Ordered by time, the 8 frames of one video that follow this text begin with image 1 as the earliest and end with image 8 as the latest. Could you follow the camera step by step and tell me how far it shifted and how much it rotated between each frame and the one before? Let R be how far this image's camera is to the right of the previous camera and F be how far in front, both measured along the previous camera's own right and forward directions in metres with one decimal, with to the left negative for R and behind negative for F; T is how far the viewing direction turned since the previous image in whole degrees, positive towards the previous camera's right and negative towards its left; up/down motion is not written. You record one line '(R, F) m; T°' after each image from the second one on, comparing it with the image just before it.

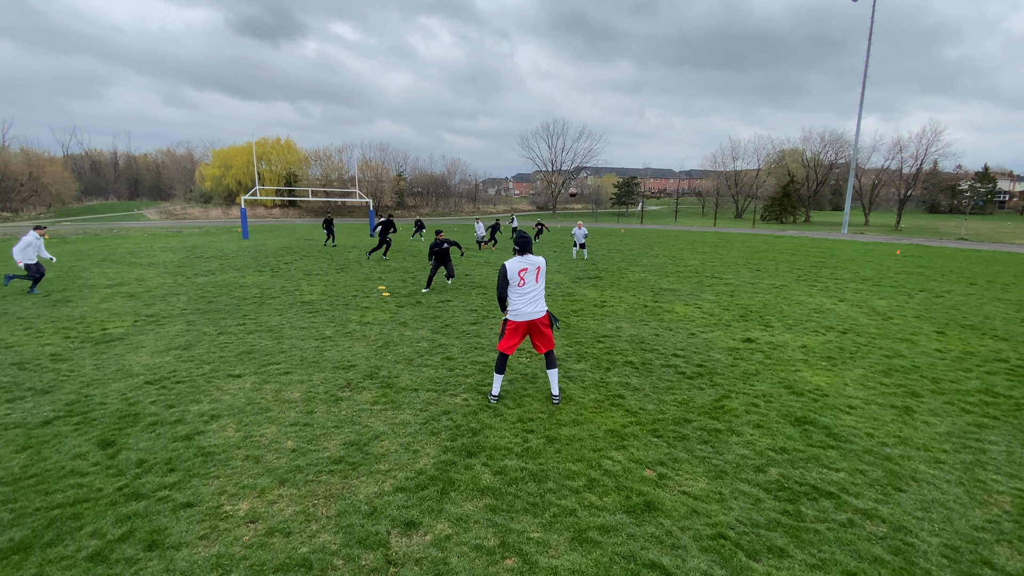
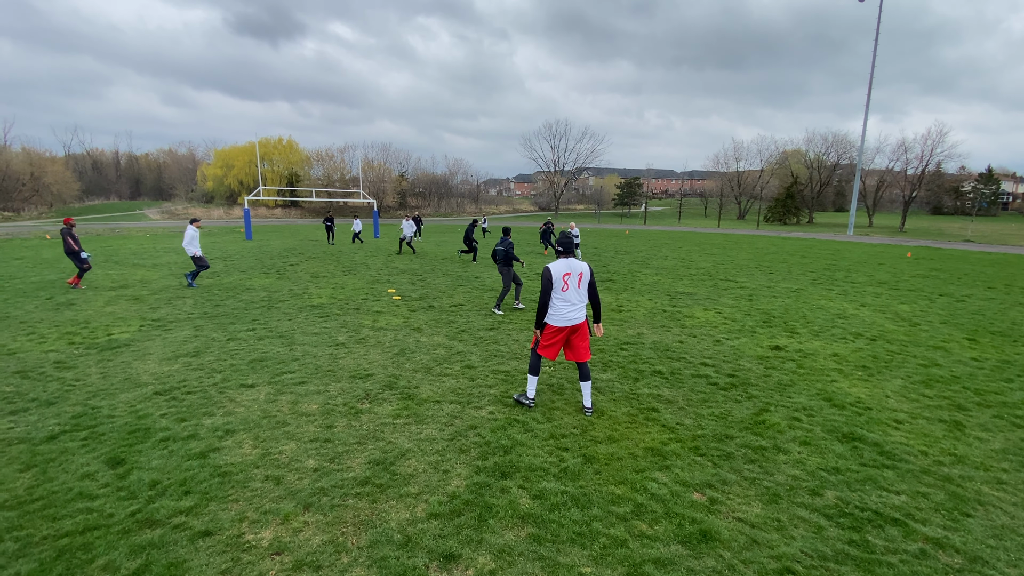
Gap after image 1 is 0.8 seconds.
(-0.3, +0.3) m; 0°
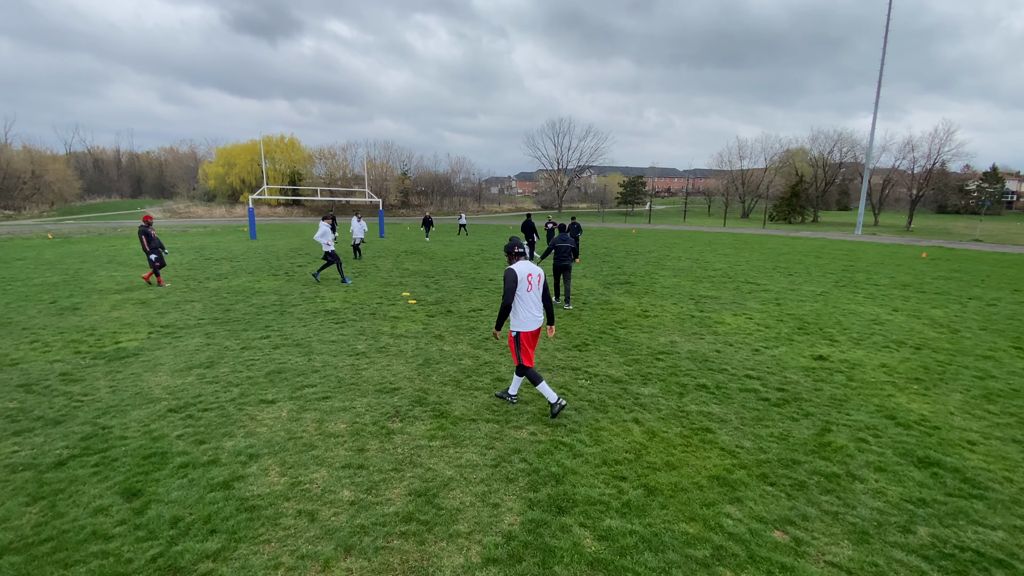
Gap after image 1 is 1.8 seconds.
(-0.4, +0.4) m; 0°
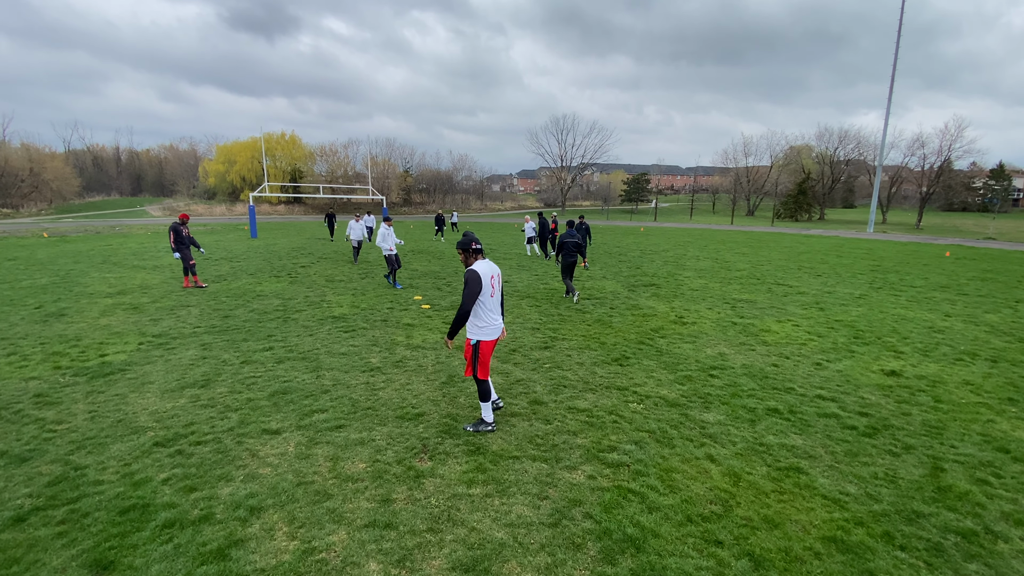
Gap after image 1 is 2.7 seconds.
(-0.4, +0.8) m; 0°
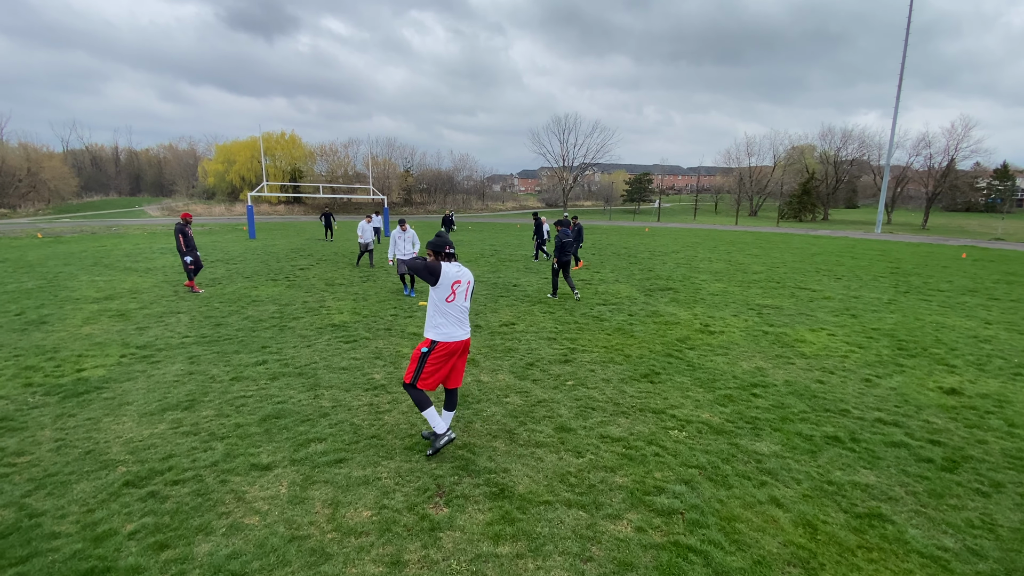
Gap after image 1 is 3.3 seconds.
(-0.2, +0.6) m; 0°
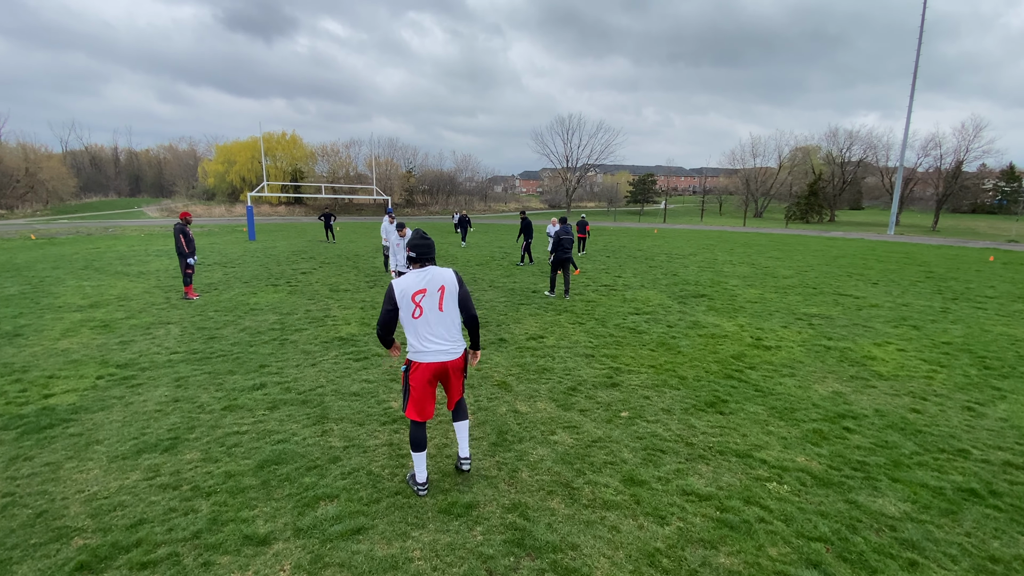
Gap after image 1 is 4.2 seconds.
(-0.4, +0.9) m; 0°
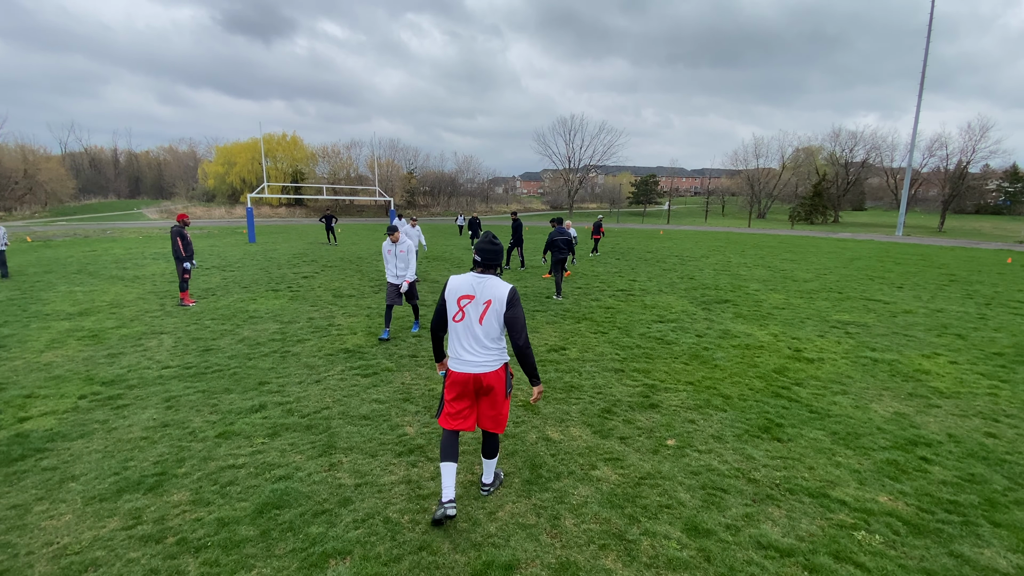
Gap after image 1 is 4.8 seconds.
(-0.3, +0.5) m; 0°
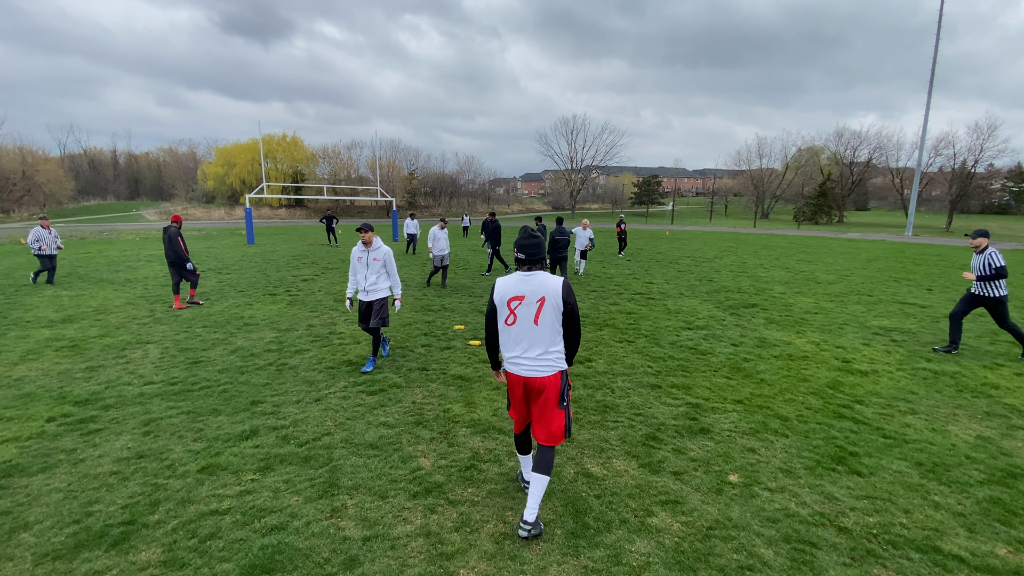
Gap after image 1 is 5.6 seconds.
(-0.2, +0.6) m; 0°
